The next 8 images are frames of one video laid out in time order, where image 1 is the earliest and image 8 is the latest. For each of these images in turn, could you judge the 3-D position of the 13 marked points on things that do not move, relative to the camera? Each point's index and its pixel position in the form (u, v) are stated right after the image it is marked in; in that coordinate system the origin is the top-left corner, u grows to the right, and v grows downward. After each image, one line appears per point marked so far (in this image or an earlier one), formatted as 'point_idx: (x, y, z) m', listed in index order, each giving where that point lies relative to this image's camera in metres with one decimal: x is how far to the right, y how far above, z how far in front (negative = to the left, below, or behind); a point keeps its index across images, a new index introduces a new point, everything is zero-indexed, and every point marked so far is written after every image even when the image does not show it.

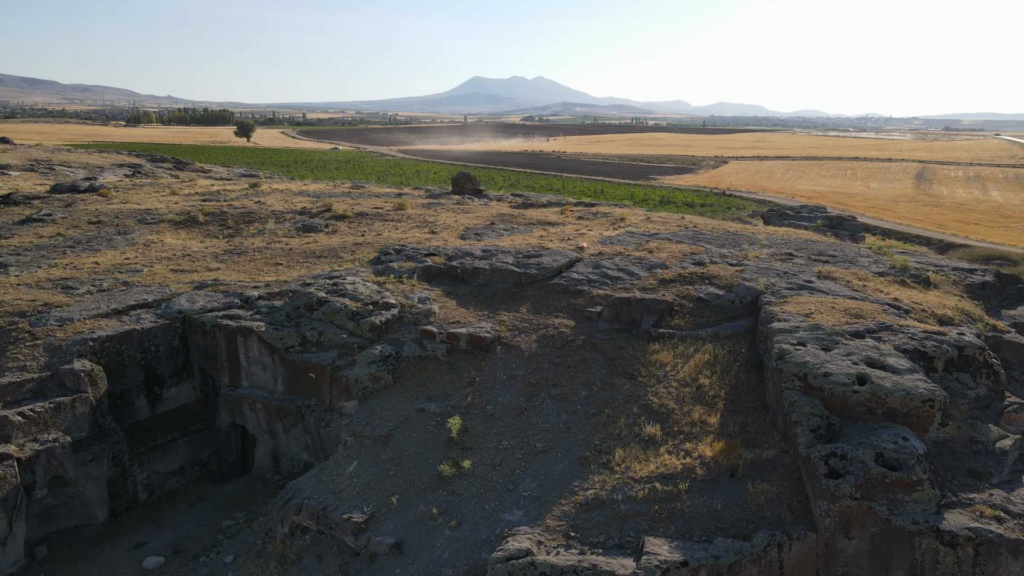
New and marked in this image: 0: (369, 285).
0: (-2.8, +0.1, +14.0) m
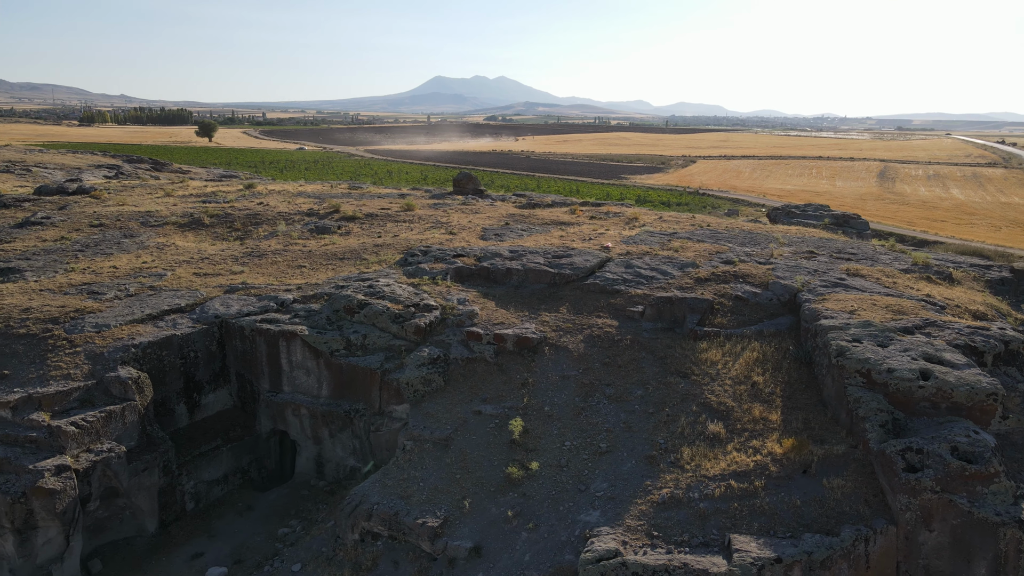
0: (-2.0, 0.0, +13.9) m
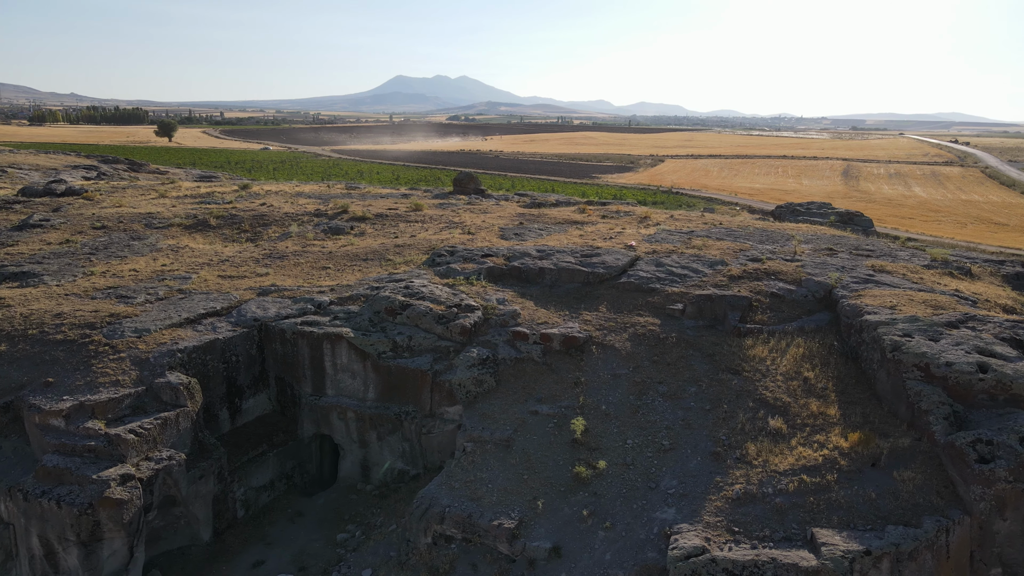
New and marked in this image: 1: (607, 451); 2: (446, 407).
0: (-1.3, 0.0, +13.8) m
1: (+1.3, -2.3, +10.2) m
2: (-1.0, -1.9, +11.4) m
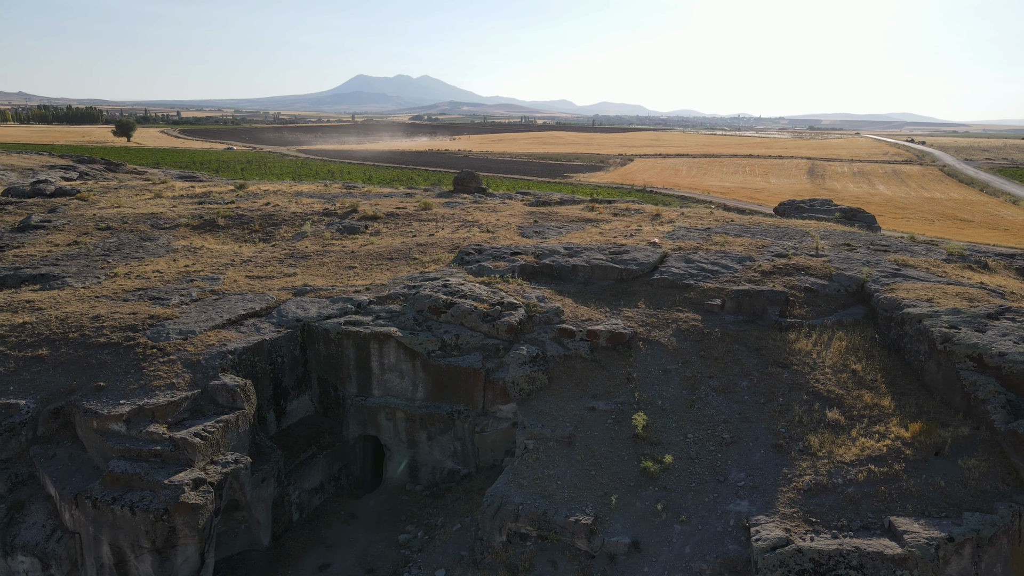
0: (-0.6, +0.1, +13.7) m
1: (+2.2, -2.2, +10.2) m
2: (-0.2, -1.8, +11.4) m
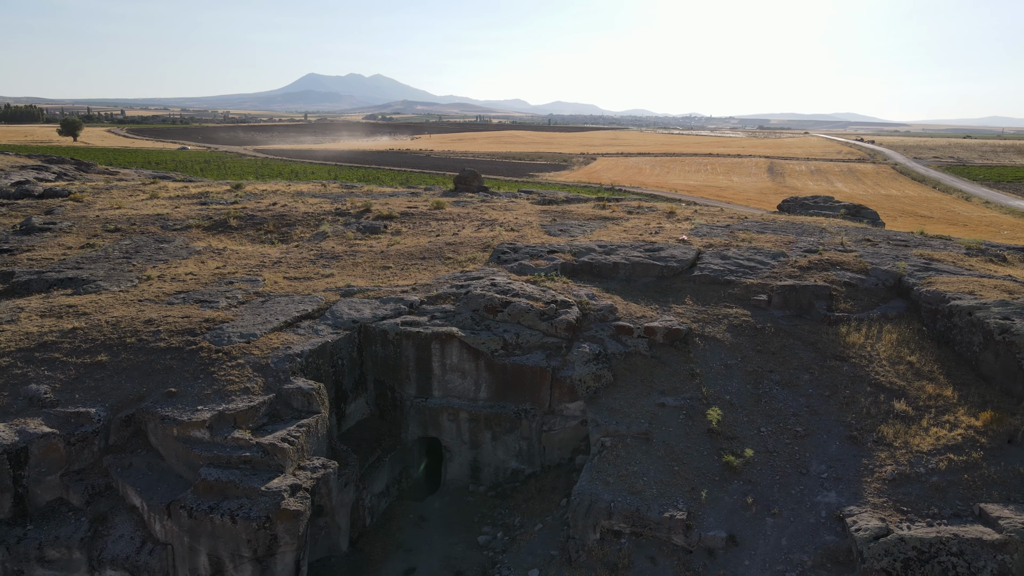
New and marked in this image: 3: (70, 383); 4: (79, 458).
0: (+0.3, +0.1, +13.6) m
1: (+3.3, -2.2, +10.4) m
2: (+0.9, -1.8, +11.3) m
3: (-6.0, -1.3, +9.8) m
4: (-5.4, -2.1, +9.0) m
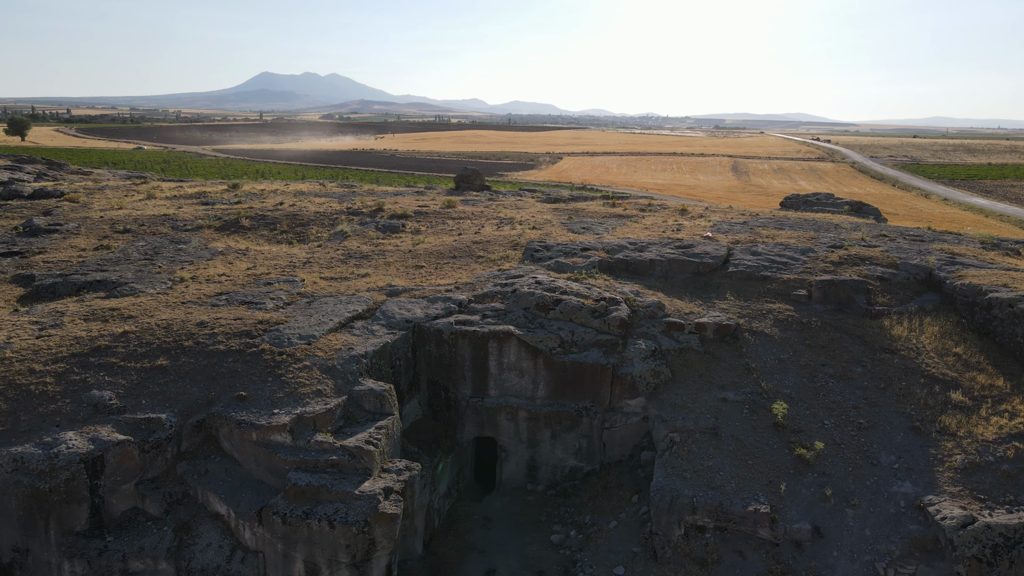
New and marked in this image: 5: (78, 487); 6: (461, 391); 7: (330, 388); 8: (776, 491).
0: (+1.1, +0.1, +13.6) m
1: (+4.3, -2.1, +10.5) m
2: (+1.8, -1.8, +11.3) m
3: (-4.9, -1.3, +9.4) m
4: (-4.3, -2.1, +8.7) m
5: (-4.9, -2.2, +8.2) m
6: (-0.8, -1.7, +11.9) m
7: (-2.4, -1.3, +9.6) m
8: (+3.5, -2.7, +9.5) m
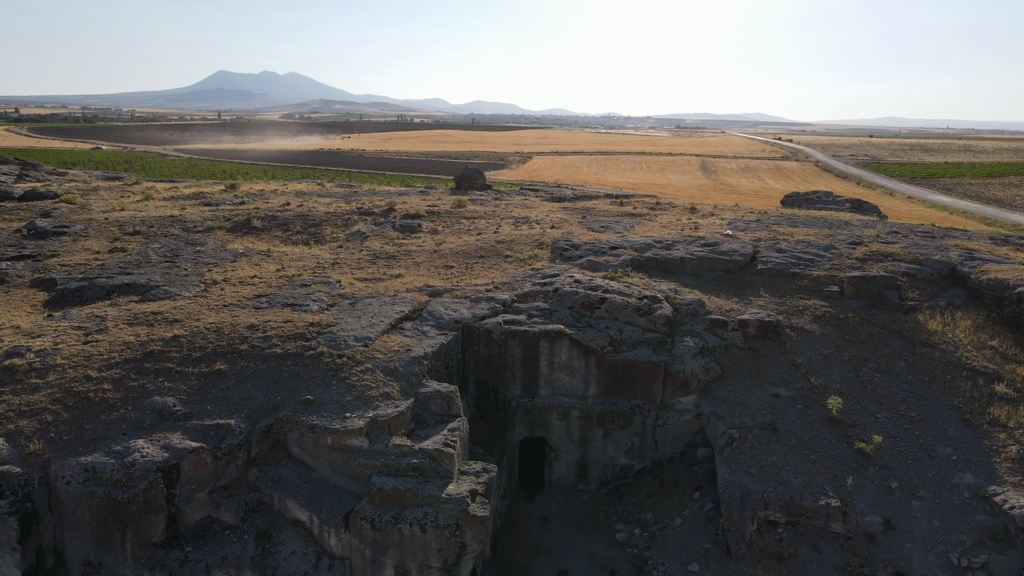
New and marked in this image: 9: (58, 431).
0: (+1.8, +0.1, +13.6) m
1: (+5.2, -2.0, +10.6) m
2: (+2.6, -1.7, +11.4) m
3: (-4.0, -1.3, +9.2) m
4: (-3.3, -2.2, +8.4) m
5: (-3.9, -2.3, +7.9) m
6: (0.0, -1.7, +11.8) m
7: (-1.5, -1.3, +9.5) m
8: (+4.4, -2.6, +9.6) m
9: (-5.2, -1.7, +8.4) m
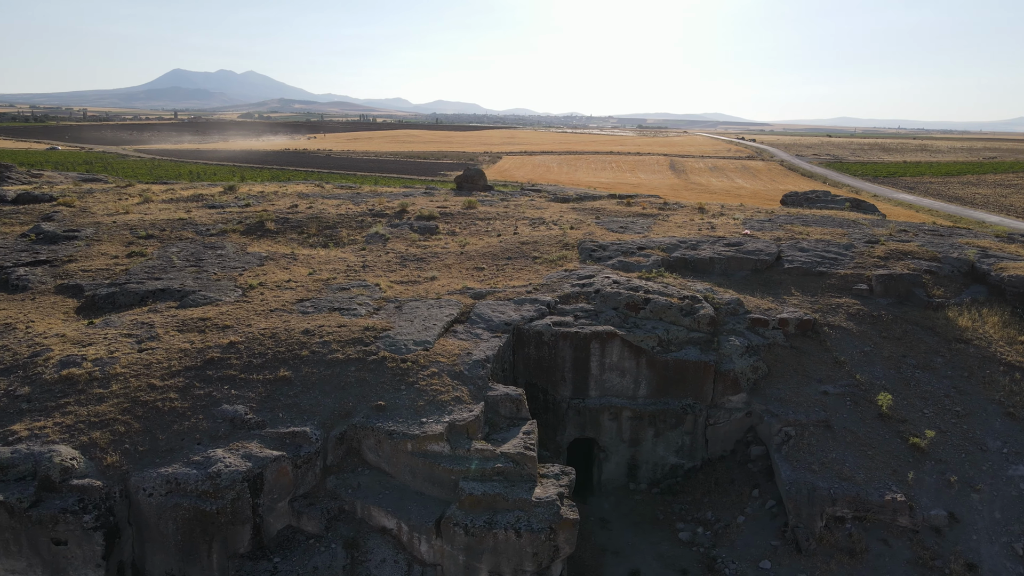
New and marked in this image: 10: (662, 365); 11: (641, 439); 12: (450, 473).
0: (+2.5, +0.1, +13.7) m
1: (+6.1, -2.0, +10.9) m
2: (+3.5, -1.7, +11.5) m
3: (-3.1, -1.4, +9.0) m
4: (-2.4, -2.2, +8.3) m
5: (-2.9, -2.3, +7.7) m
6: (+0.8, -1.7, +11.8) m
7: (-0.6, -1.4, +9.4) m
8: (+5.3, -2.6, +9.8) m
9: (-4.3, -1.7, +8.1) m
10: (+2.4, -1.2, +11.5) m
11: (+2.1, -2.4, +11.7) m
12: (-0.7, -2.1, +8.2) m
